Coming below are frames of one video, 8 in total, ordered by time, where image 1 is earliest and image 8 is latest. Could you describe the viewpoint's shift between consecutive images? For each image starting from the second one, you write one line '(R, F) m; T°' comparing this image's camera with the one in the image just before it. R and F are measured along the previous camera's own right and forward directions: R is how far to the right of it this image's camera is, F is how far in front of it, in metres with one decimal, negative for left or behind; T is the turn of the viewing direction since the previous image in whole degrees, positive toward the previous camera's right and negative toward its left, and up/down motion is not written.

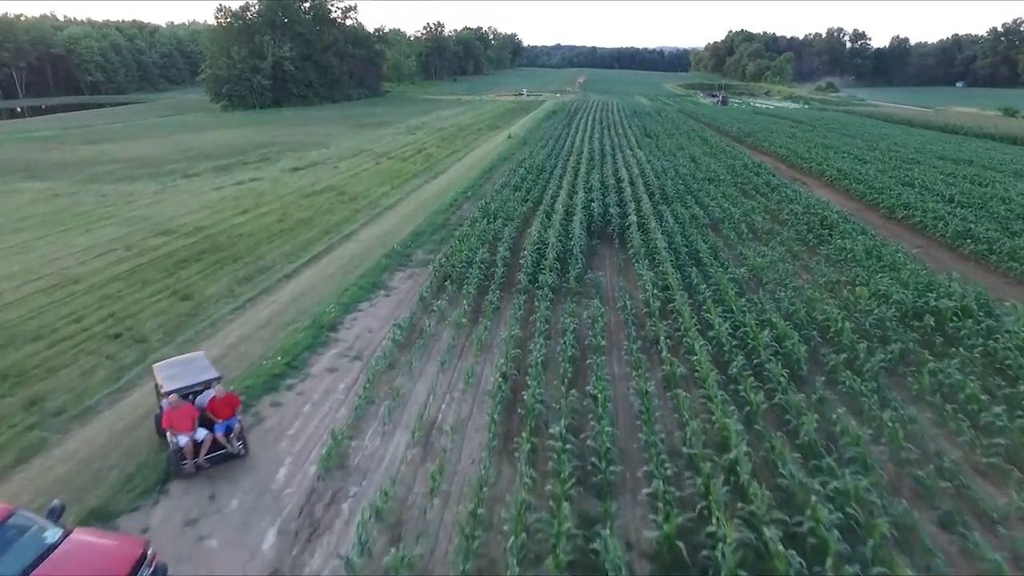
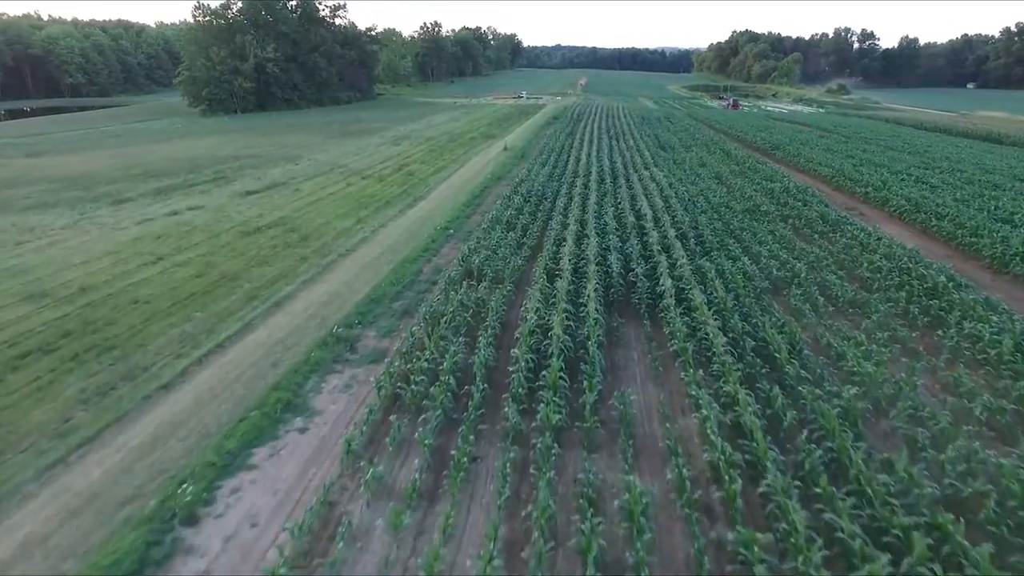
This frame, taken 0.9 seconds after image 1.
(+0.3, +5.3) m; 0°
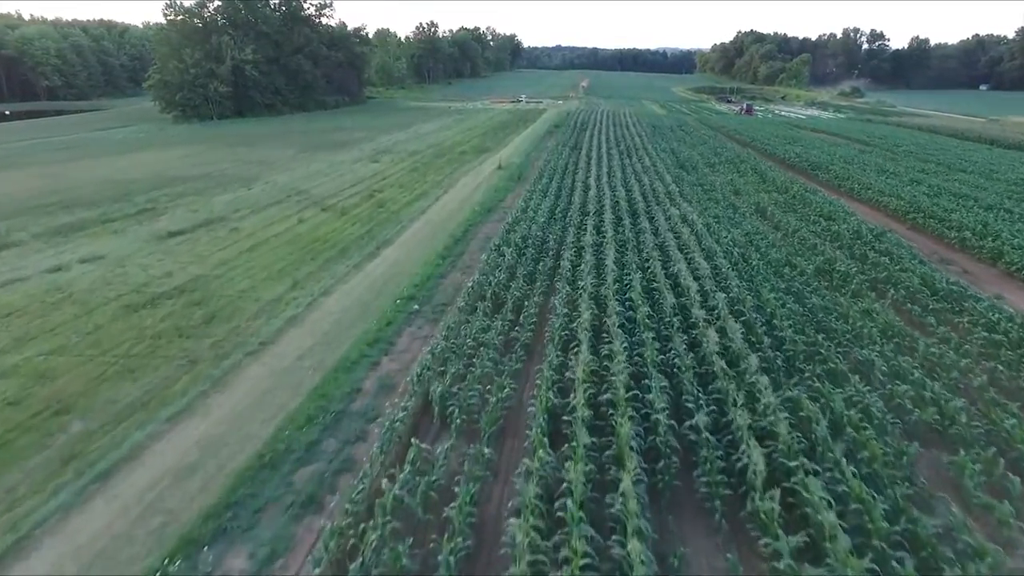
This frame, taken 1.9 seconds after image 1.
(+0.3, +5.9) m; 0°
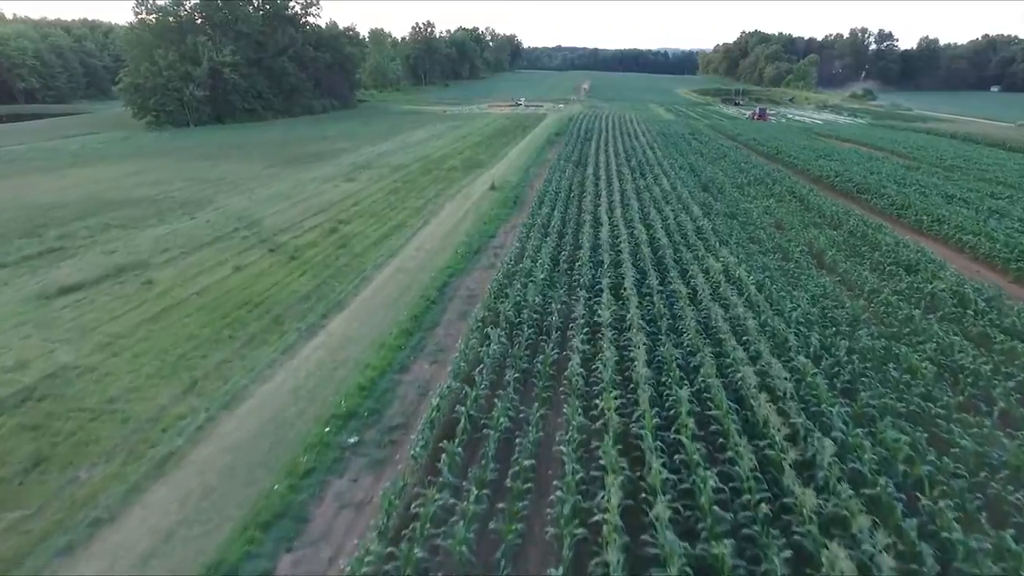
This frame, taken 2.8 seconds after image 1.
(+0.3, +5.1) m; 0°
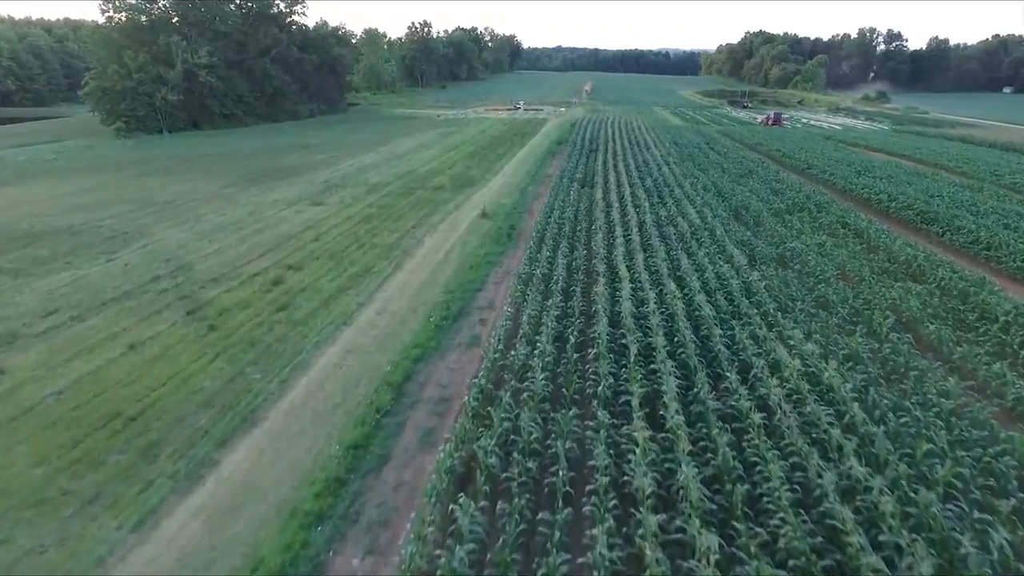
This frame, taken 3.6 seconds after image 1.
(+0.2, +5.0) m; 0°
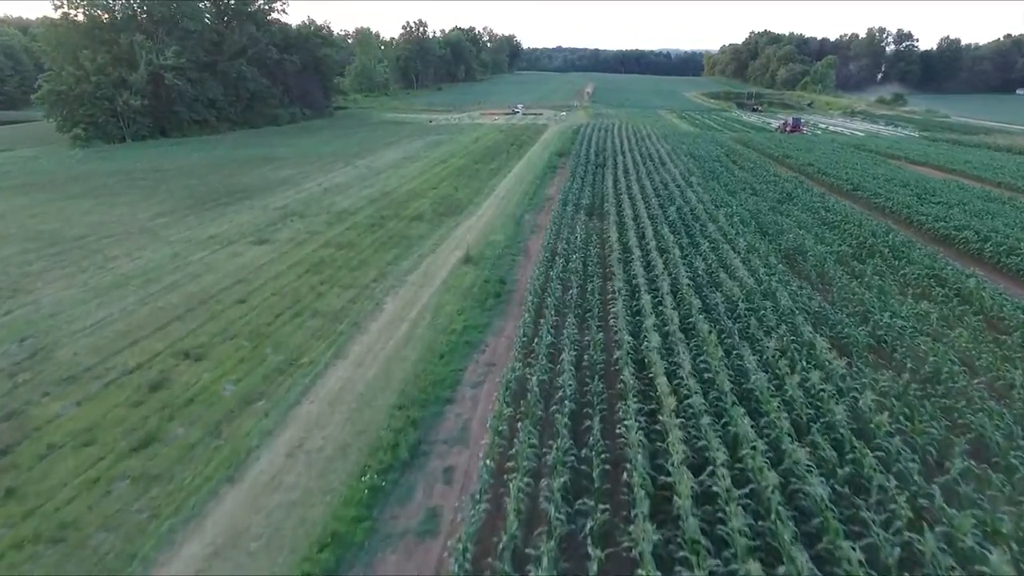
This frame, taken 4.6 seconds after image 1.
(+0.3, +5.7) m; 0°
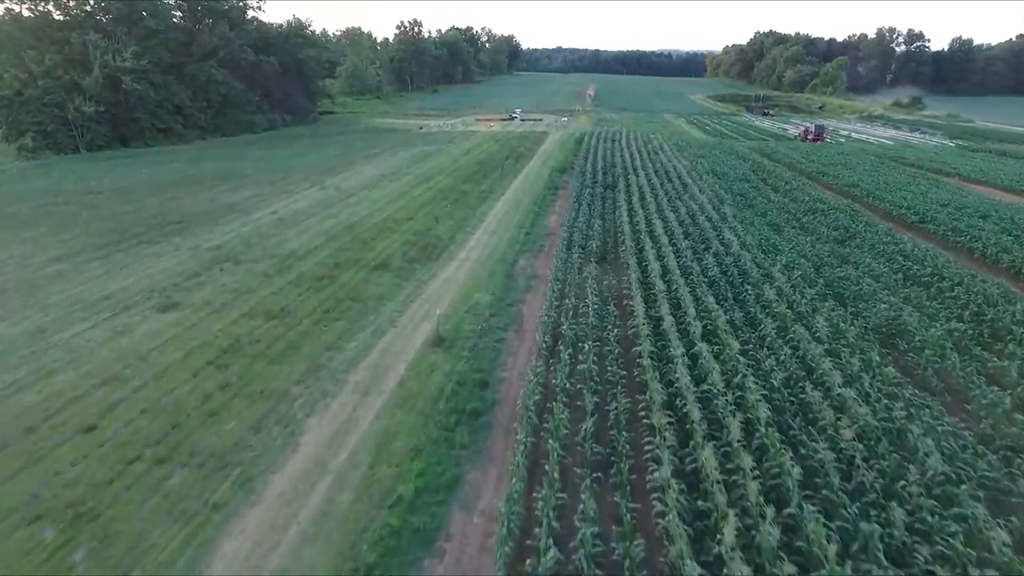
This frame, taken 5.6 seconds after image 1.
(+0.3, +5.8) m; 0°
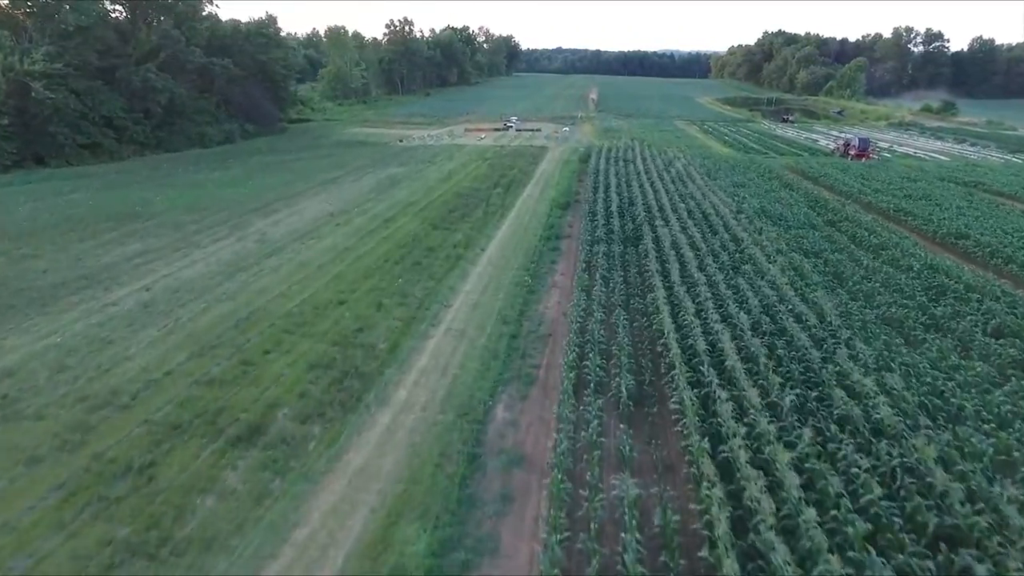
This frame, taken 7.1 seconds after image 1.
(+0.6, +9.0) m; 0°
